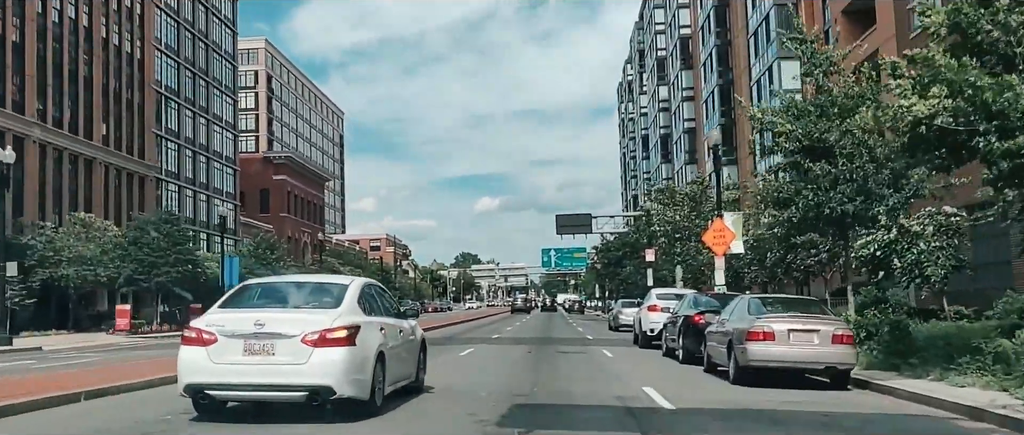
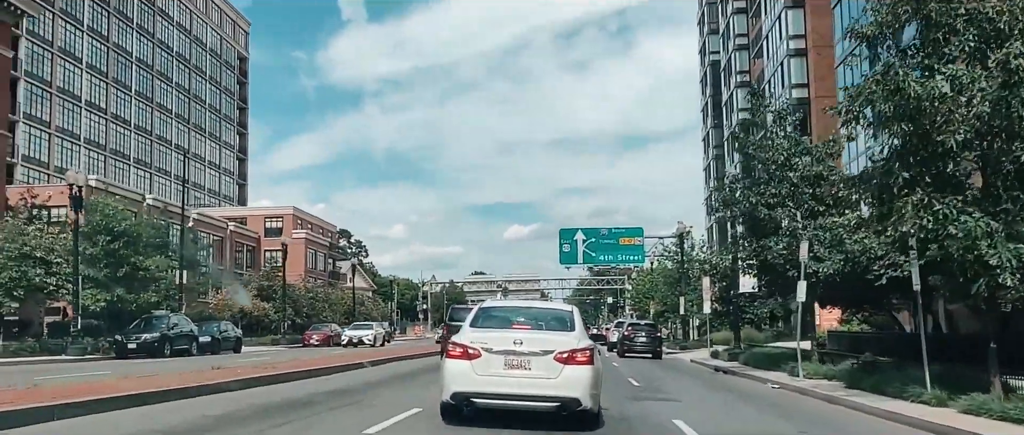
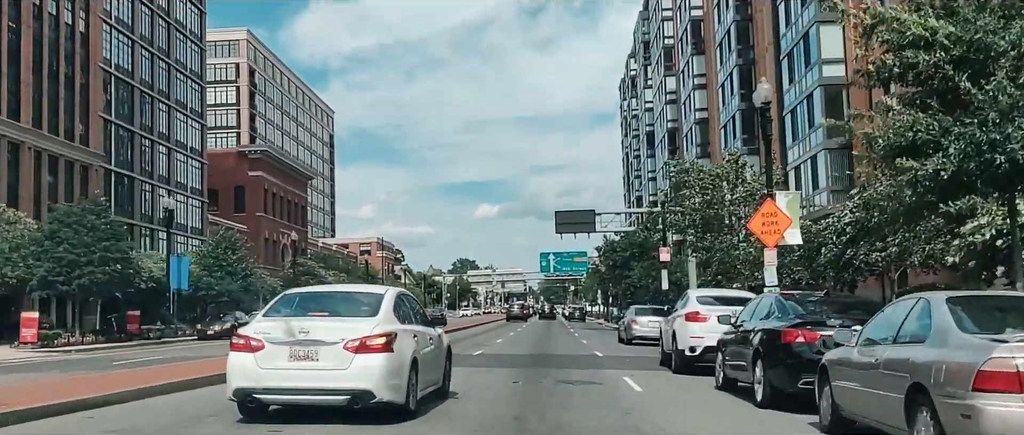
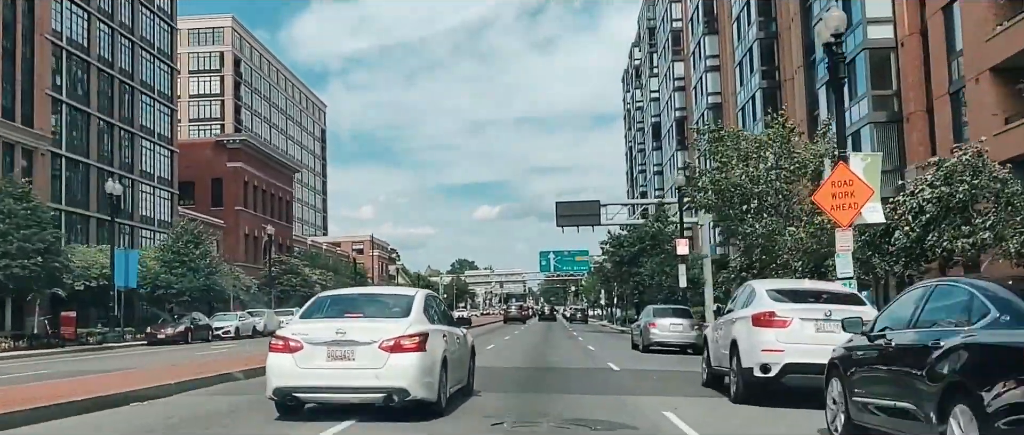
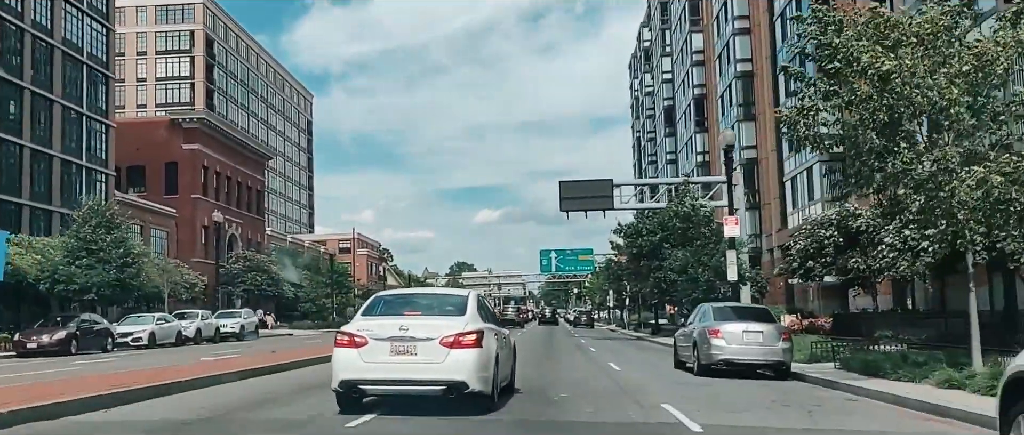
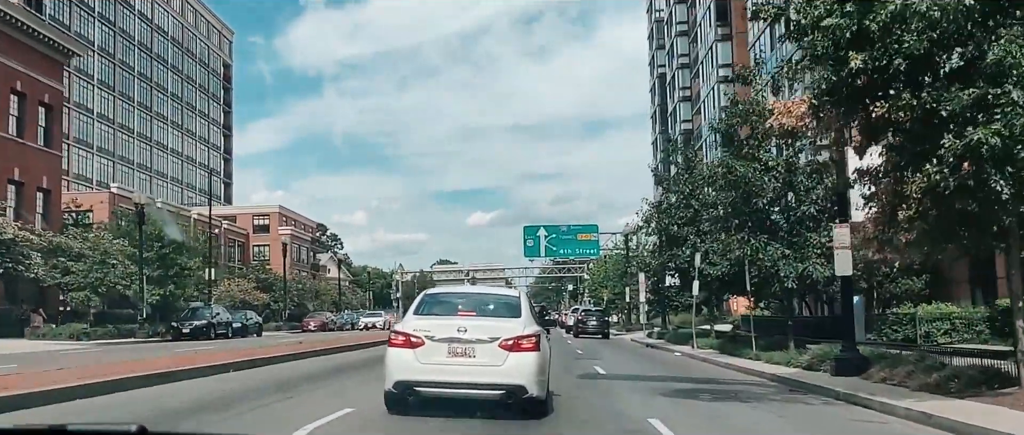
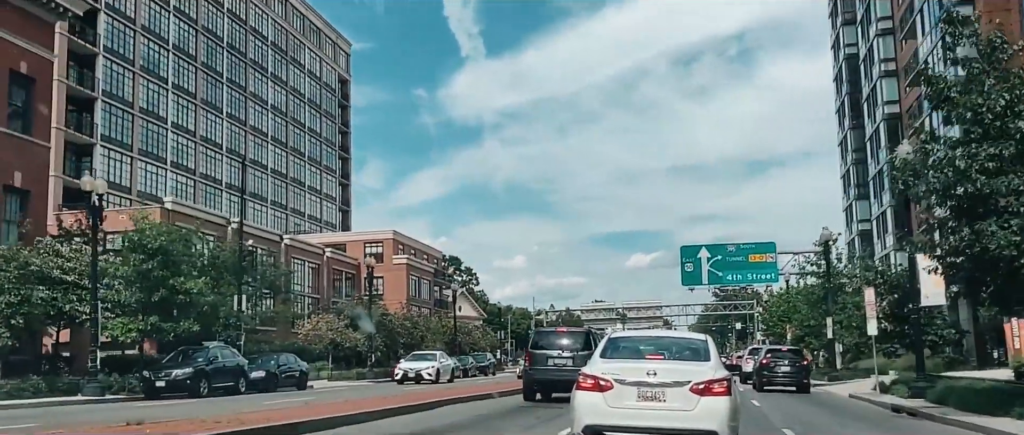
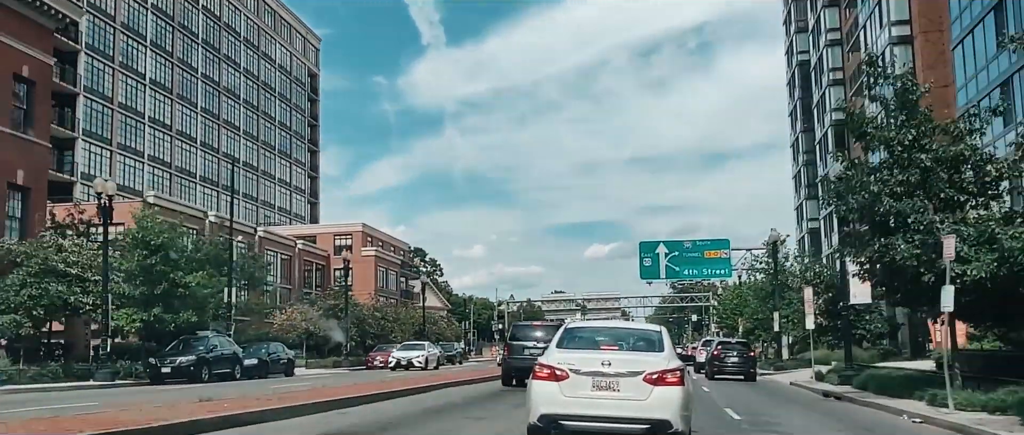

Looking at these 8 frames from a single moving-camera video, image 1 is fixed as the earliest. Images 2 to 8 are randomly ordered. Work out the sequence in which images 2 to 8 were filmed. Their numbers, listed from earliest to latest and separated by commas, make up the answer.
3, 4, 5, 6, 2, 8, 7
